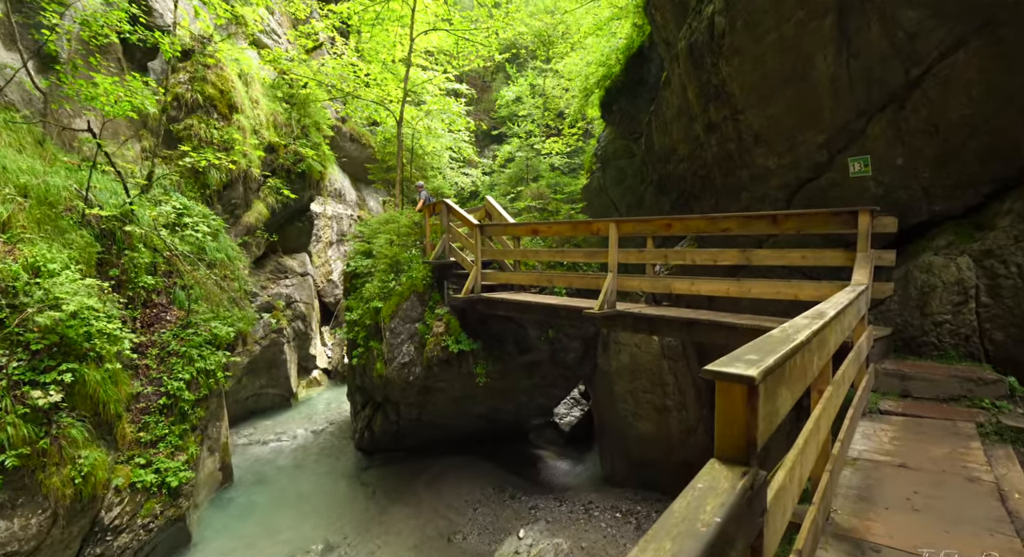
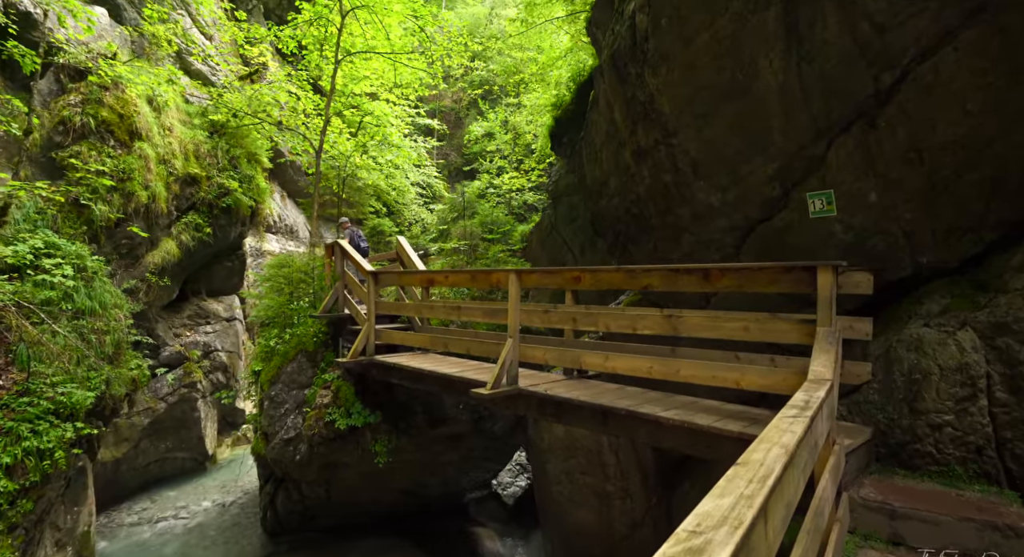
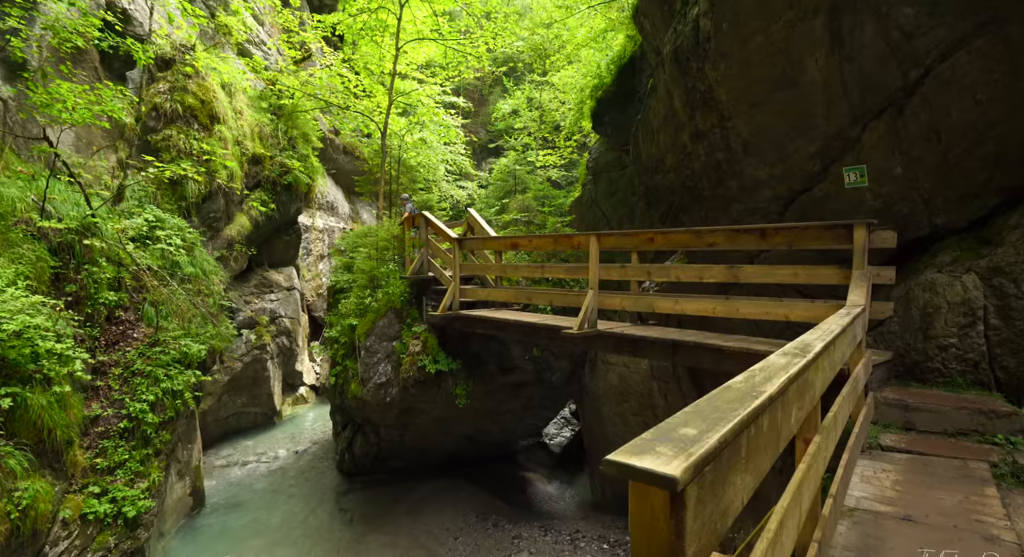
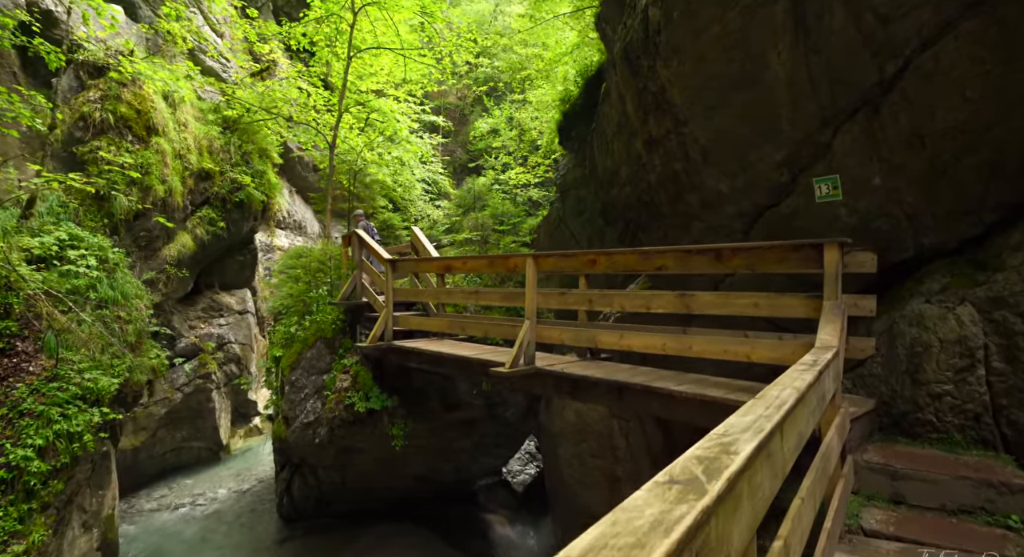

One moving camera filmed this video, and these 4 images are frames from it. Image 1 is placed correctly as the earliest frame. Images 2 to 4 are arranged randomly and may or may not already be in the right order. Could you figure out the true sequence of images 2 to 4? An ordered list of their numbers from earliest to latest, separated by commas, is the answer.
3, 4, 2
